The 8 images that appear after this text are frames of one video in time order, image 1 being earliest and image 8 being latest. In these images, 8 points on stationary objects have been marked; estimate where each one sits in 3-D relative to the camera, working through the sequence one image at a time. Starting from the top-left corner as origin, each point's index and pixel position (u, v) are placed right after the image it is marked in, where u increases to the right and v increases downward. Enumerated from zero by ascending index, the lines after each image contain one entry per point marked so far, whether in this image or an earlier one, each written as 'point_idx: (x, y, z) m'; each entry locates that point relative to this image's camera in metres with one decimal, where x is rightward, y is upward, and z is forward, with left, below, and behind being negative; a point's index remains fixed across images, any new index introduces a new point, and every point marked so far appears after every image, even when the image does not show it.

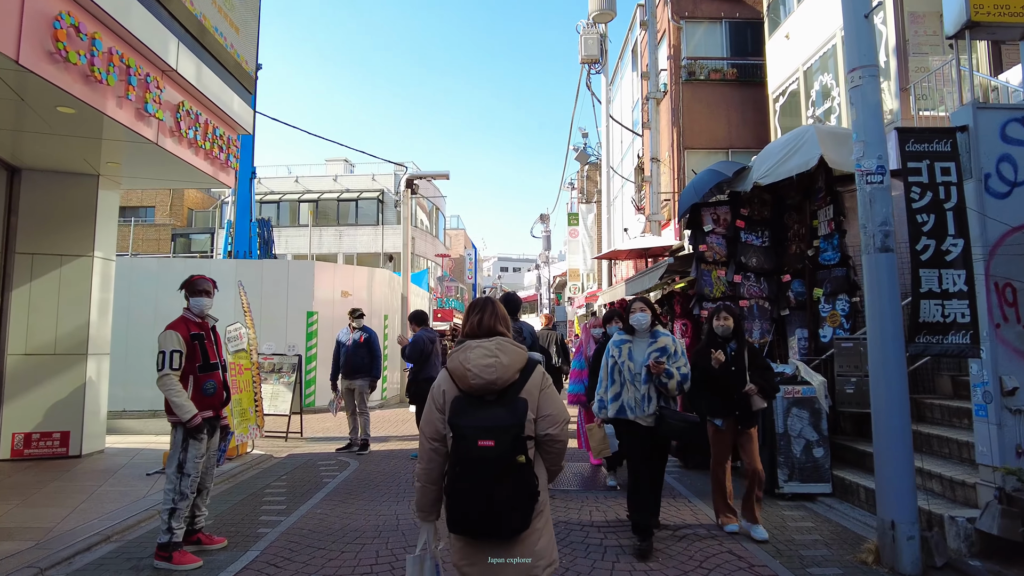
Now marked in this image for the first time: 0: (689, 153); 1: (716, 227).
0: (+3.8, +2.9, +13.8) m
1: (+2.2, +0.7, +6.9) m
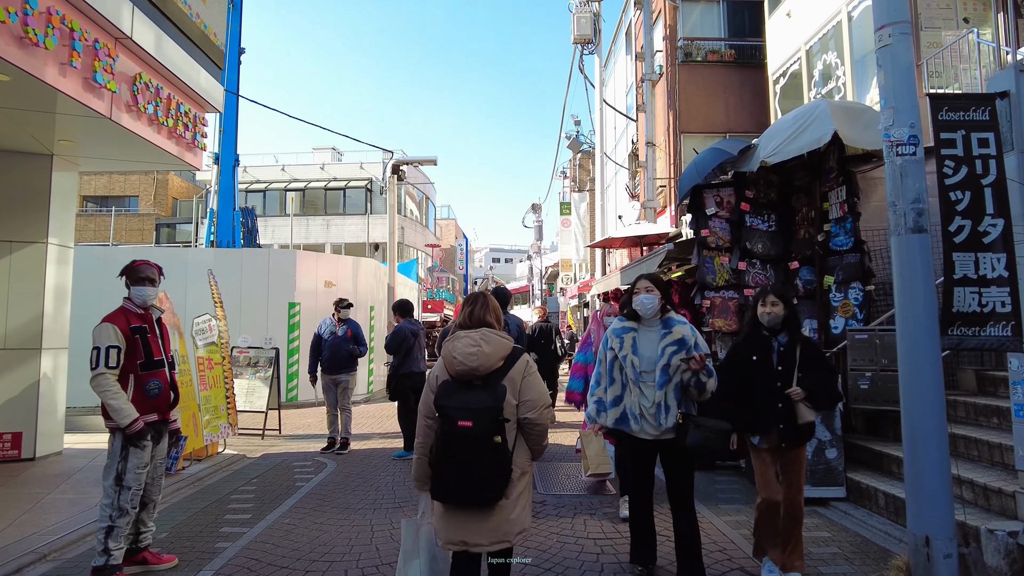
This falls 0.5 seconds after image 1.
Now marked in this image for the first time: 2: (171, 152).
0: (+3.6, +3.1, +13.3) m
1: (+2.1, +0.8, +6.5) m
2: (-3.6, +1.5, +6.9) m
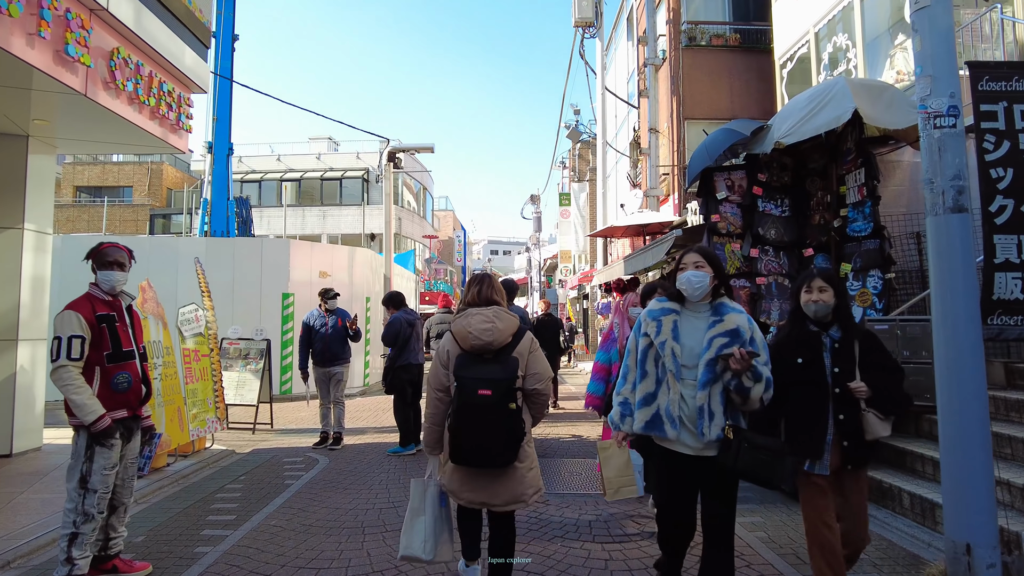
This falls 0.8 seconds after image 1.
0: (+3.6, +3.3, +13.0) m
1: (+2.1, +0.9, +6.2) m
2: (-3.6, +1.6, +6.5) m
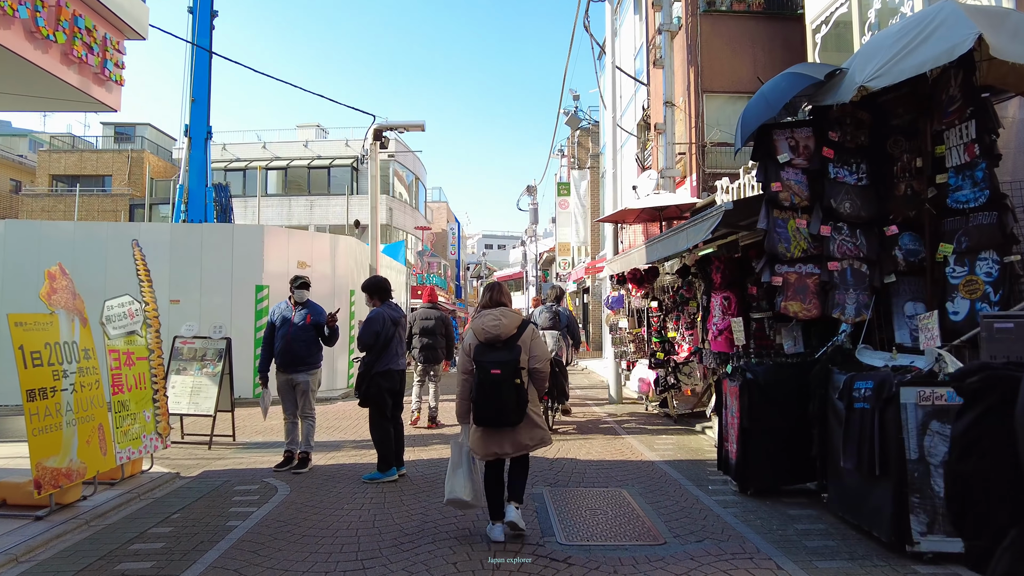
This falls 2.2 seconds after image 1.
0: (+3.6, +3.5, +11.7) m
1: (+2.1, +1.0, +4.9) m
2: (-3.6, +1.7, +5.2) m
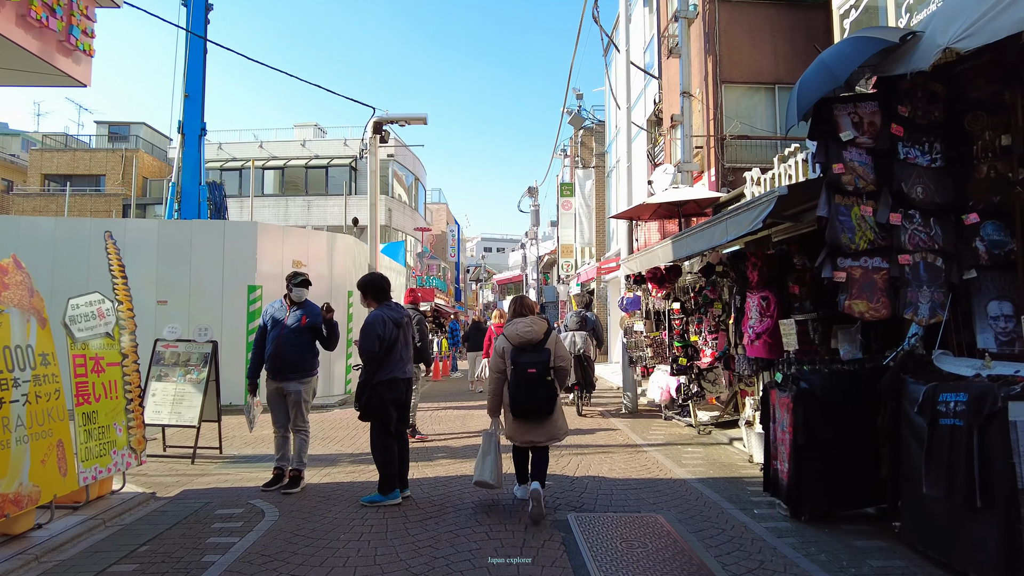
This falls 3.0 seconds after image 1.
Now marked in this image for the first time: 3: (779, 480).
0: (+3.7, +3.5, +11.1) m
1: (+2.3, +1.0, +4.3) m
2: (-3.5, +1.7, +4.6) m
3: (+2.0, -1.4, +4.7) m
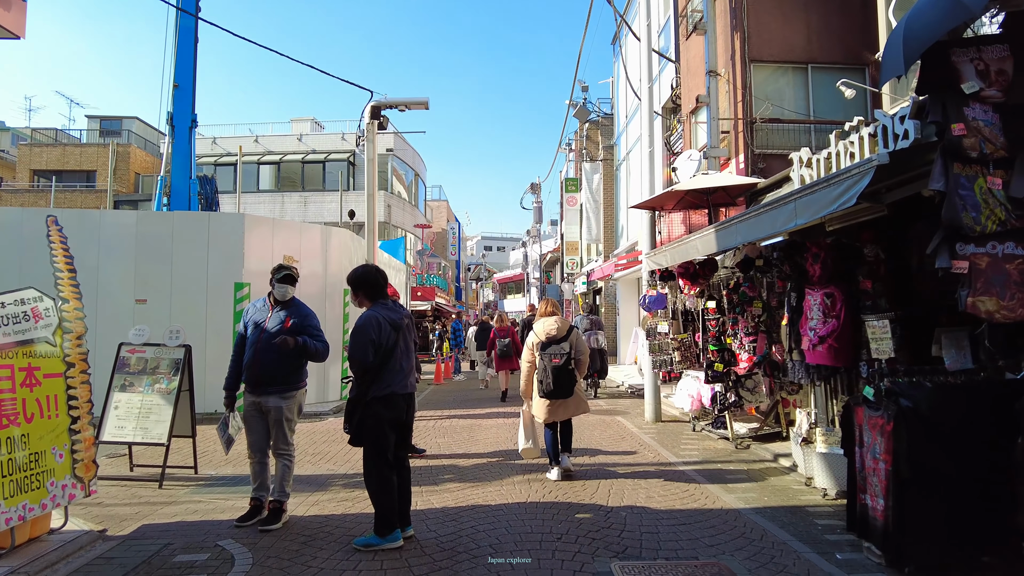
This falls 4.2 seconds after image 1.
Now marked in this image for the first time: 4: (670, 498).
0: (+3.9, +3.5, +10.2) m
1: (+2.5, +1.1, +3.3) m
2: (-3.3, +1.7, +3.7) m
3: (+2.1, -1.4, +3.8) m
4: (+1.3, -1.7, +5.3) m
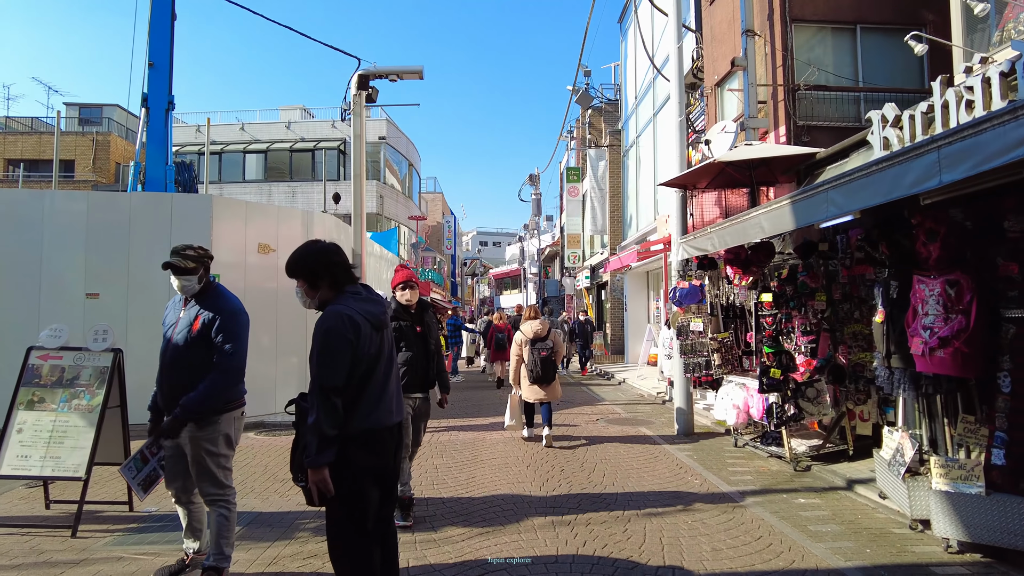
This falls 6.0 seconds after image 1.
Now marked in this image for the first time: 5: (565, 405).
0: (+4.0, +3.6, +8.9) m
1: (+2.6, +1.1, +2.1) m
2: (-3.1, +1.8, +2.3) m
3: (+2.3, -1.3, +2.6) m
4: (+1.4, -1.6, +4.0) m
5: (+0.9, -2.0, +10.8) m
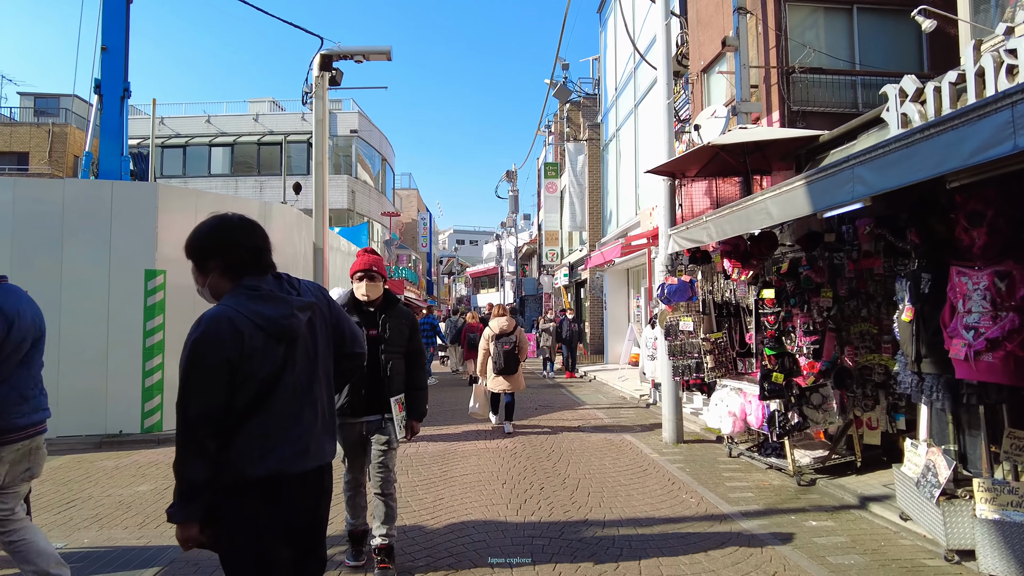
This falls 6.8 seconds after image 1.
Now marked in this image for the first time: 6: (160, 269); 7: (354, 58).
0: (+3.6, +3.7, +8.3) m
1: (+2.5, +1.2, +1.5) m
2: (-3.2, +1.8, +1.5) m
3: (+2.2, -1.3, +2.0) m
4: (+1.3, -1.6, +3.4) m
5: (+0.5, -1.9, +10.2) m
6: (-4.7, +0.3, +8.5) m
7: (-2.4, +3.5, +9.7) m
